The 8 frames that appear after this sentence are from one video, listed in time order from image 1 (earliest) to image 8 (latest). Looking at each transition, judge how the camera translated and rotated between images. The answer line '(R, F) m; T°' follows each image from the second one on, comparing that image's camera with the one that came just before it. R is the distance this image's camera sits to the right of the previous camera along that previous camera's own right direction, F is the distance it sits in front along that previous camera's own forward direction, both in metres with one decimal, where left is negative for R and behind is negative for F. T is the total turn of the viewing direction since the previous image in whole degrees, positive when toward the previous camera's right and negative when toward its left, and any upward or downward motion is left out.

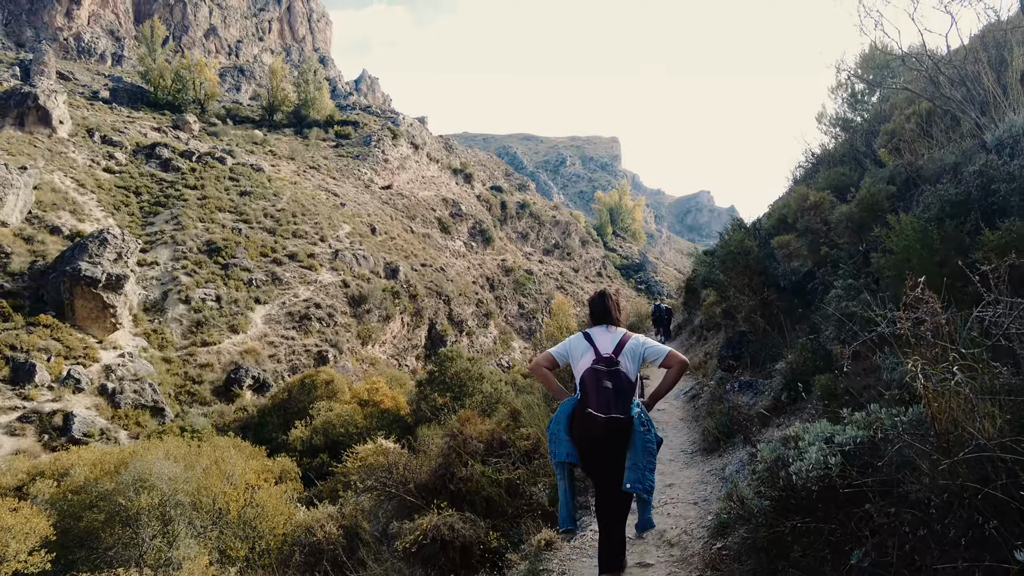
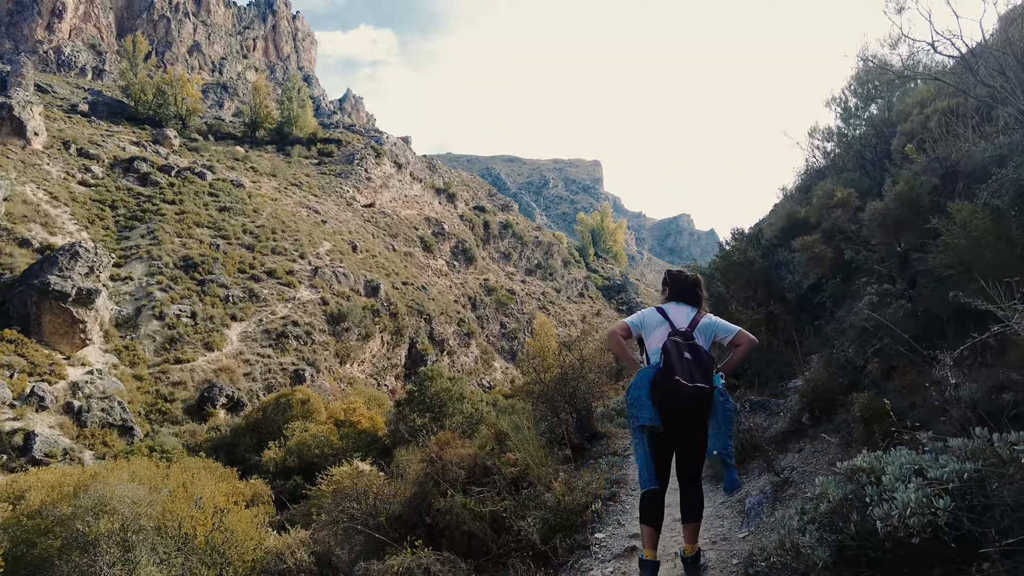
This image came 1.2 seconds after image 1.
(0.0, 0.0) m; +2°
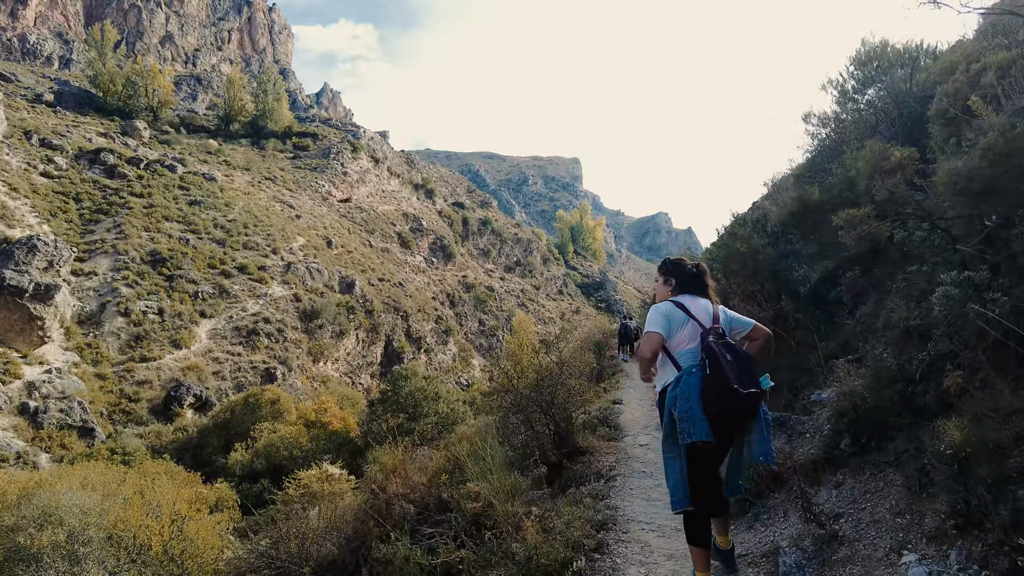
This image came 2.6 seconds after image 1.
(0.0, +0.2) m; +2°
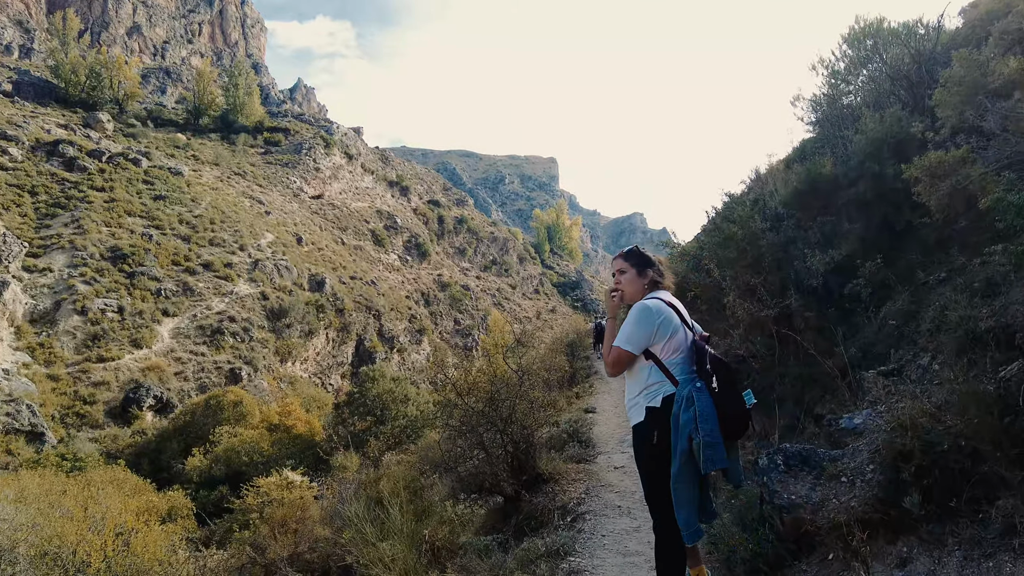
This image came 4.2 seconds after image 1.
(+0.1, +0.2) m; +3°
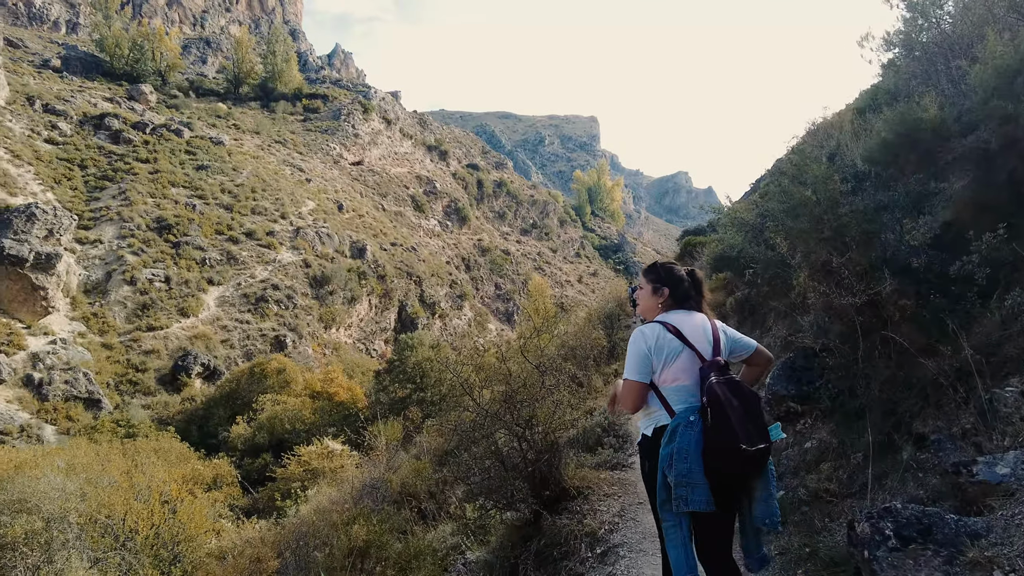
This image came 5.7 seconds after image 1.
(0.0, +0.6) m; -5°
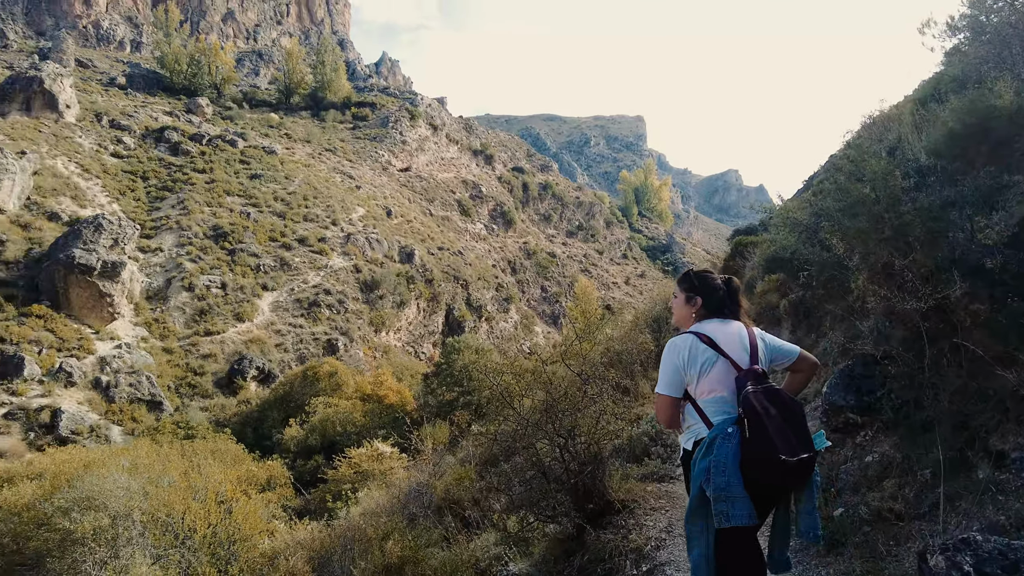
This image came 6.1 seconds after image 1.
(0.0, +0.2) m; -5°
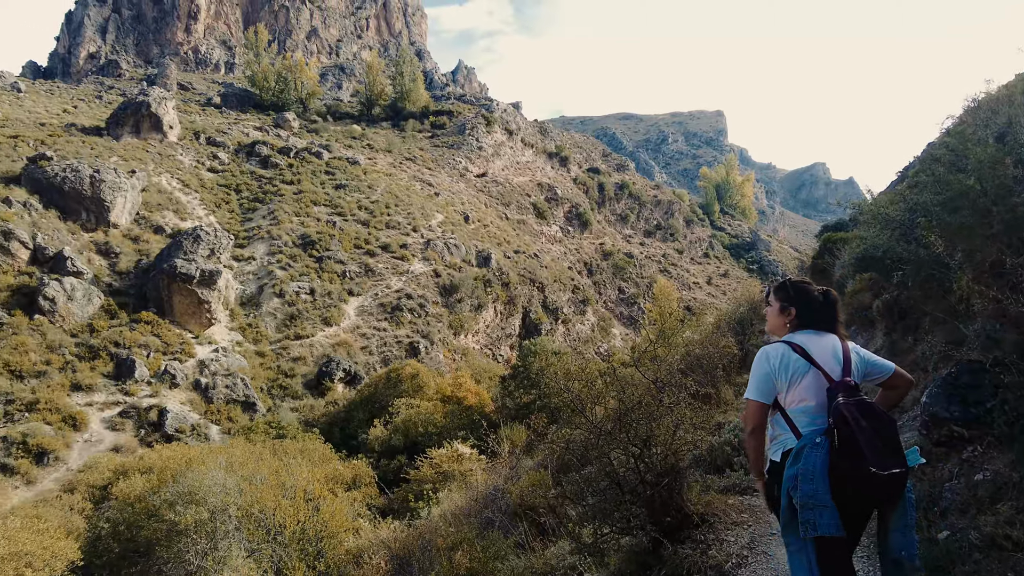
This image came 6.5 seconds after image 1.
(0.0, +0.5) m; -9°
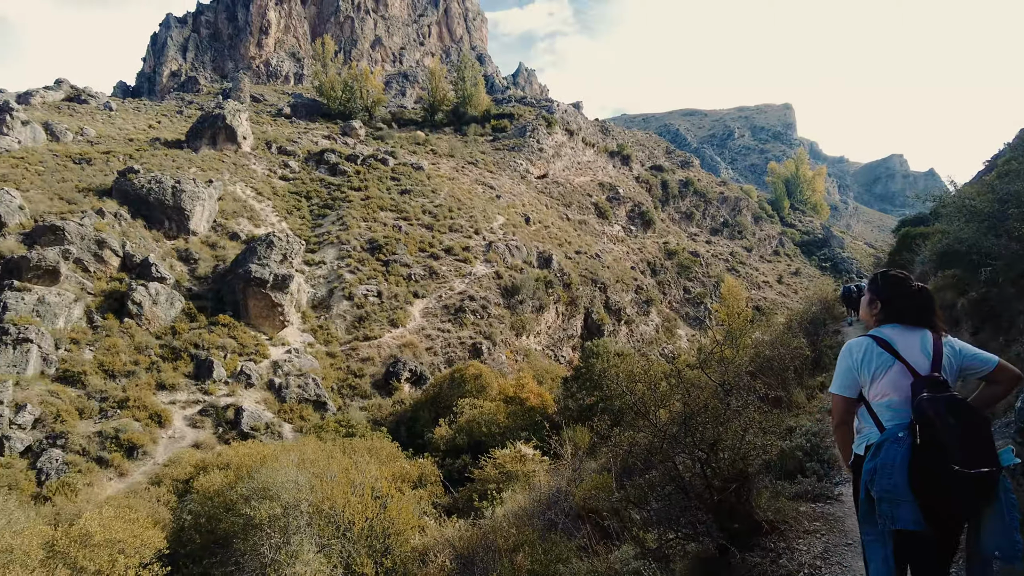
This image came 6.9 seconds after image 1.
(0.0, +0.4) m; -7°
